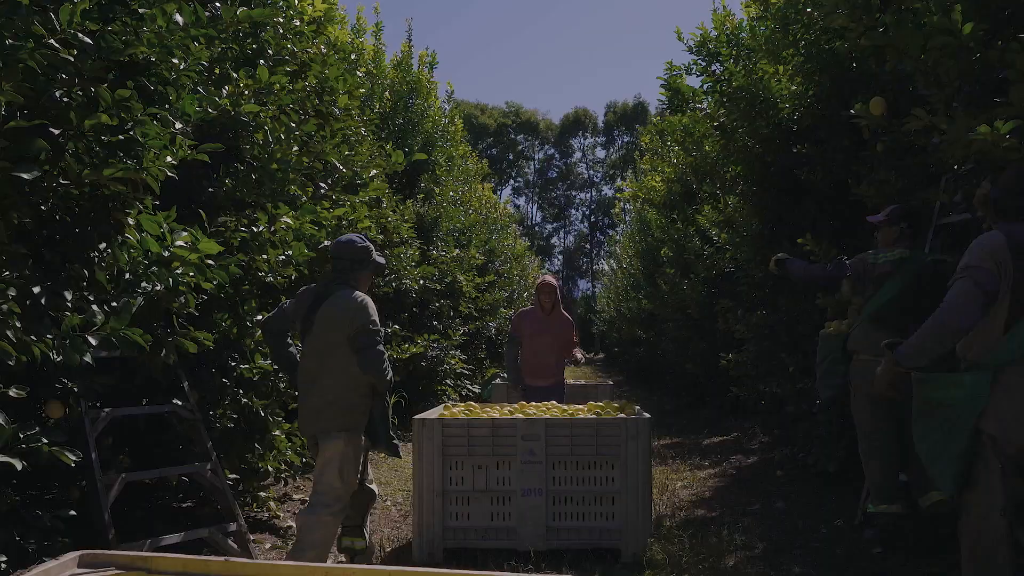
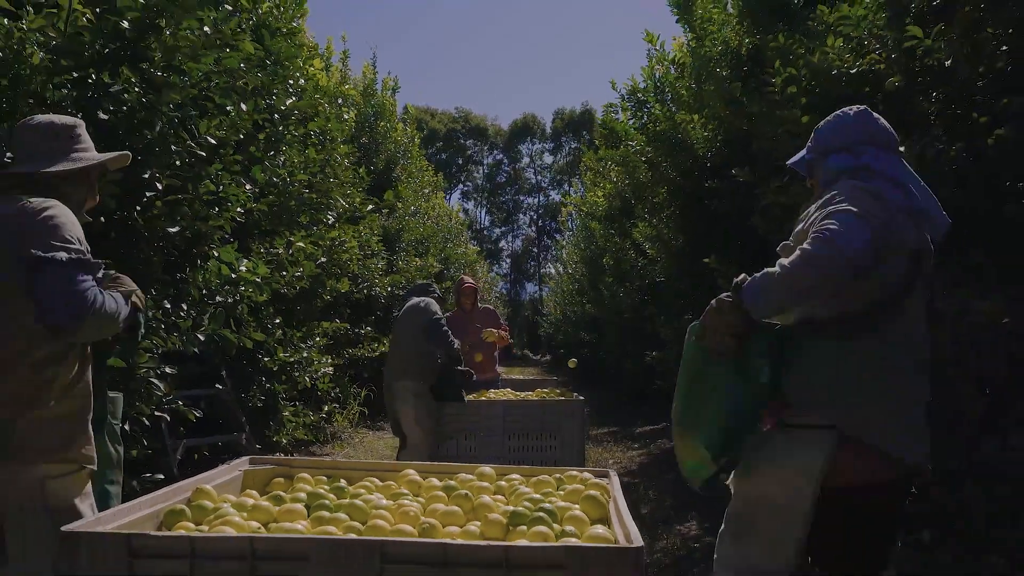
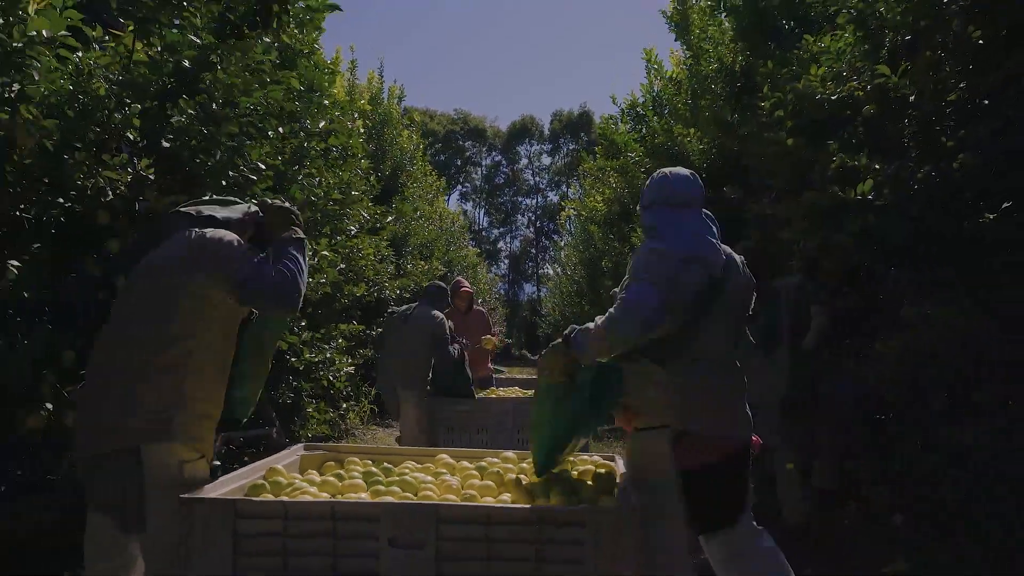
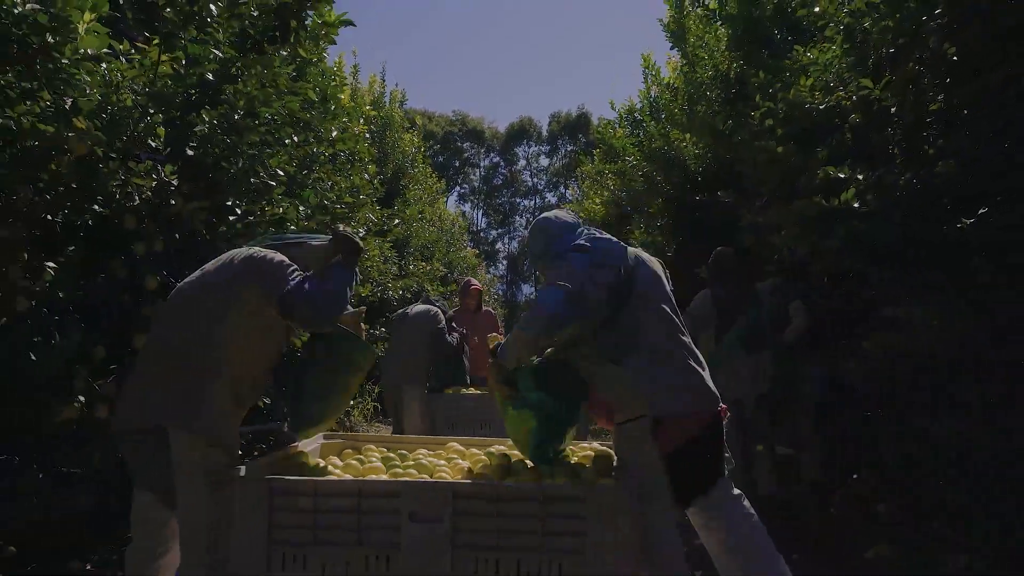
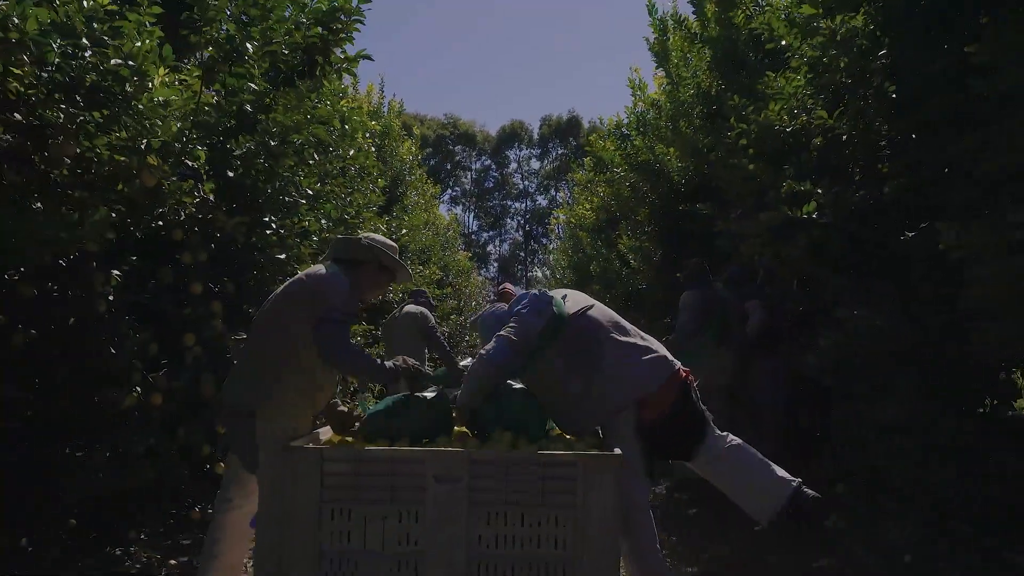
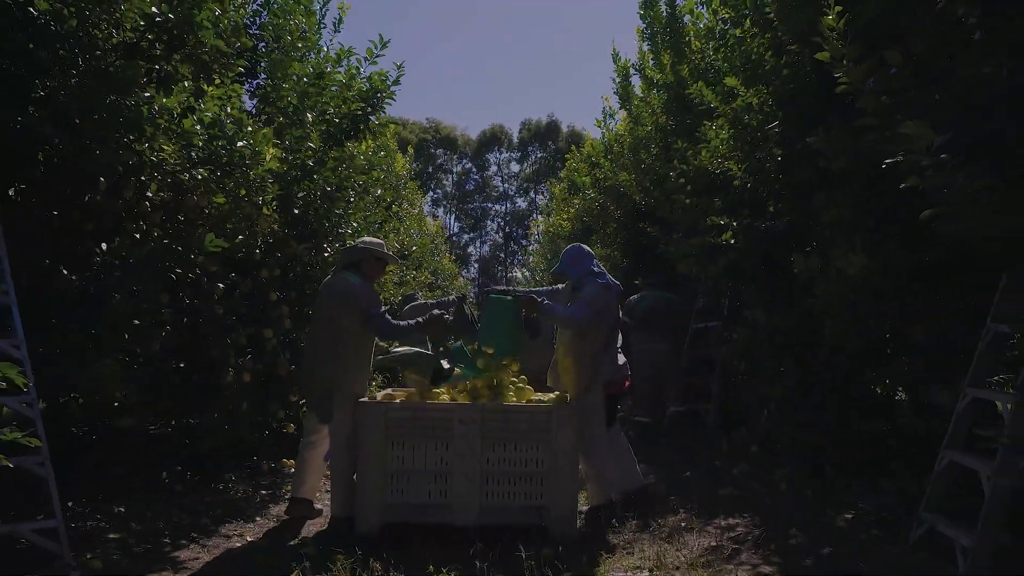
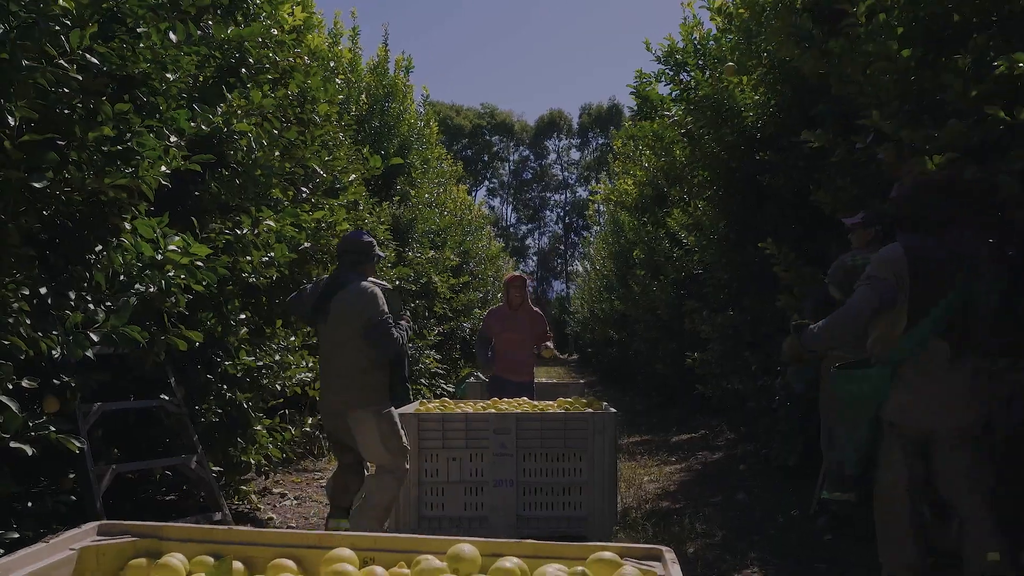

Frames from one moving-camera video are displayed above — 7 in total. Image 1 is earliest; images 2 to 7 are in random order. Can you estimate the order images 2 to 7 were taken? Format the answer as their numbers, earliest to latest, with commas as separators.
7, 2, 3, 4, 5, 6
